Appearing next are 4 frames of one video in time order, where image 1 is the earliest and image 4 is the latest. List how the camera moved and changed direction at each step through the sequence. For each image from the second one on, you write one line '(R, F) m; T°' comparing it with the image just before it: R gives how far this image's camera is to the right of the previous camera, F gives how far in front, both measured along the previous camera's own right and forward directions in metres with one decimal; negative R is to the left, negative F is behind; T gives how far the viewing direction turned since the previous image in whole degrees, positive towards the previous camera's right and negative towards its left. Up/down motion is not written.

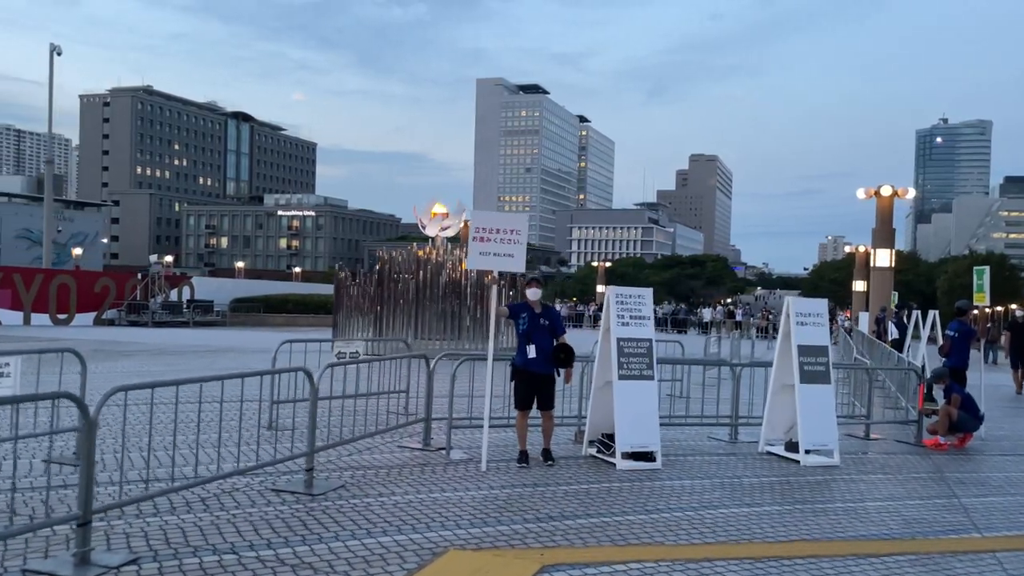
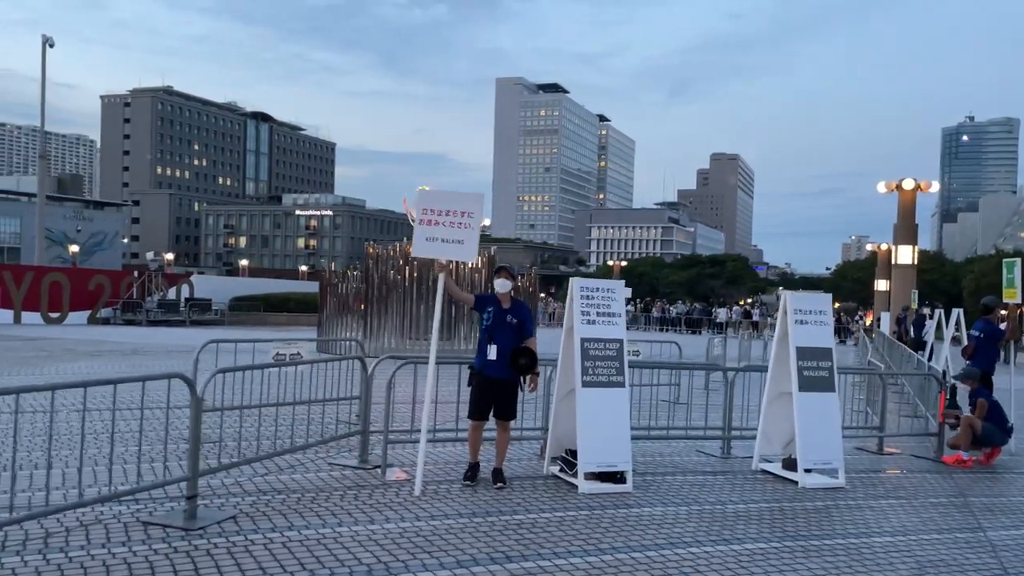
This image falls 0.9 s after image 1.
(+0.3, +1.2) m; -1°
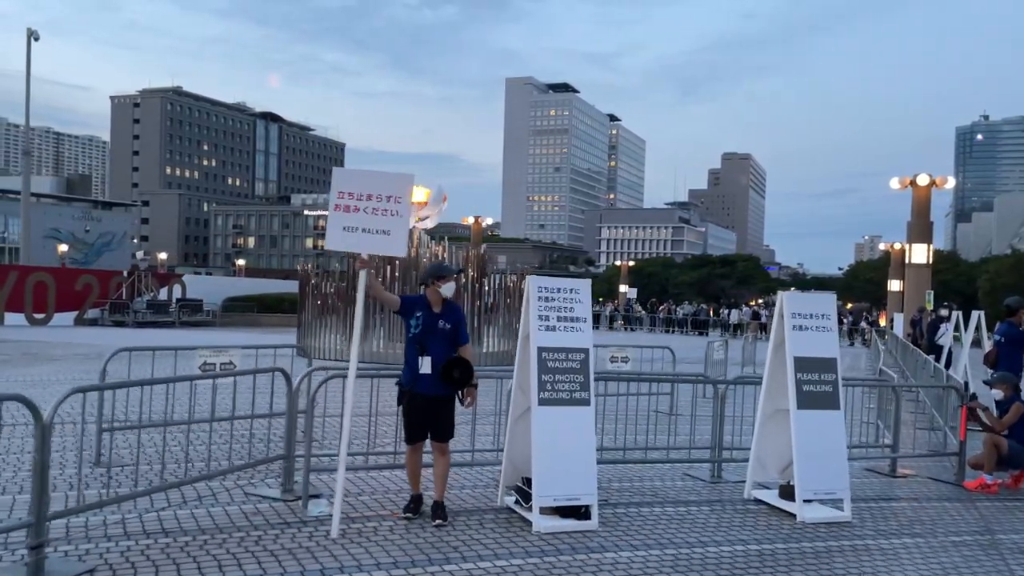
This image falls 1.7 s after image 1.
(+0.2, +1.0) m; 0°
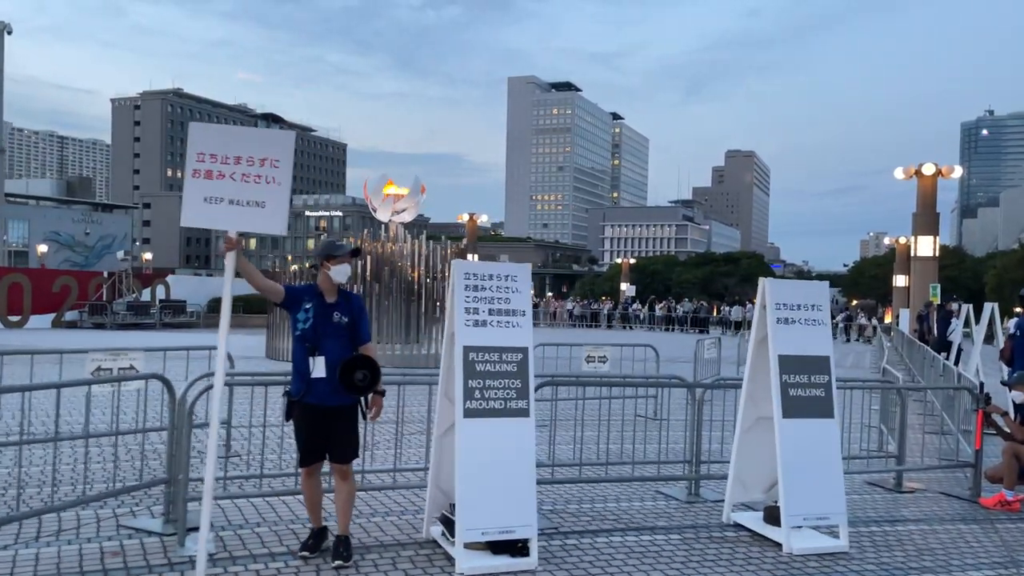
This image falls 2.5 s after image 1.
(+0.2, +1.0) m; 0°
